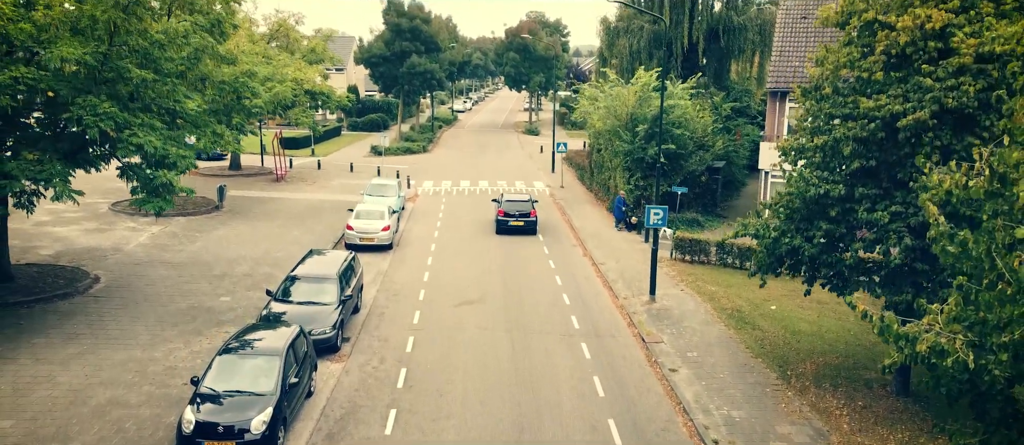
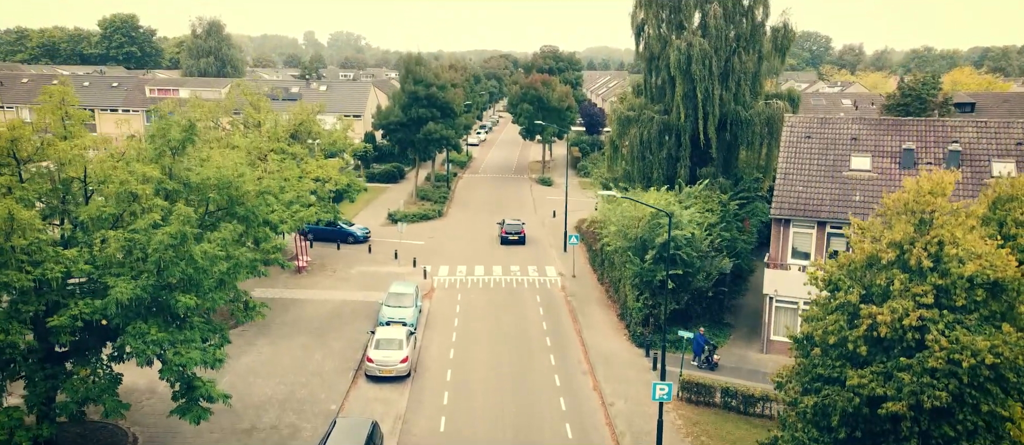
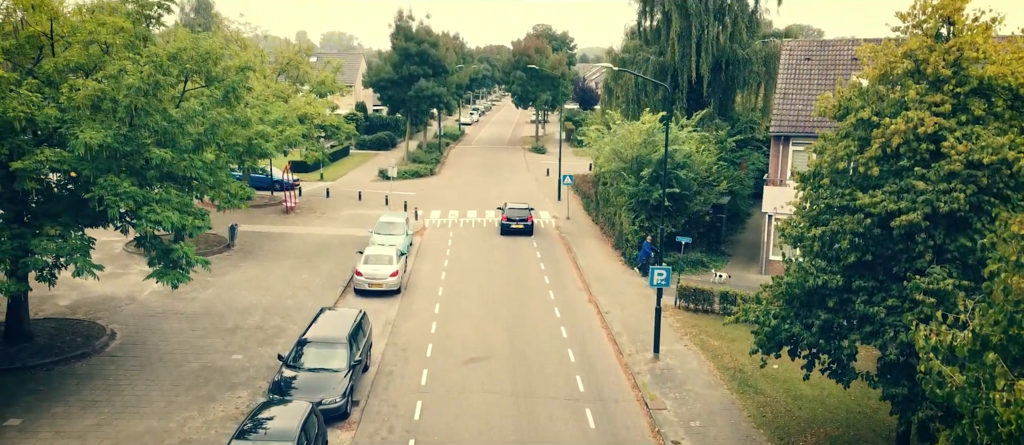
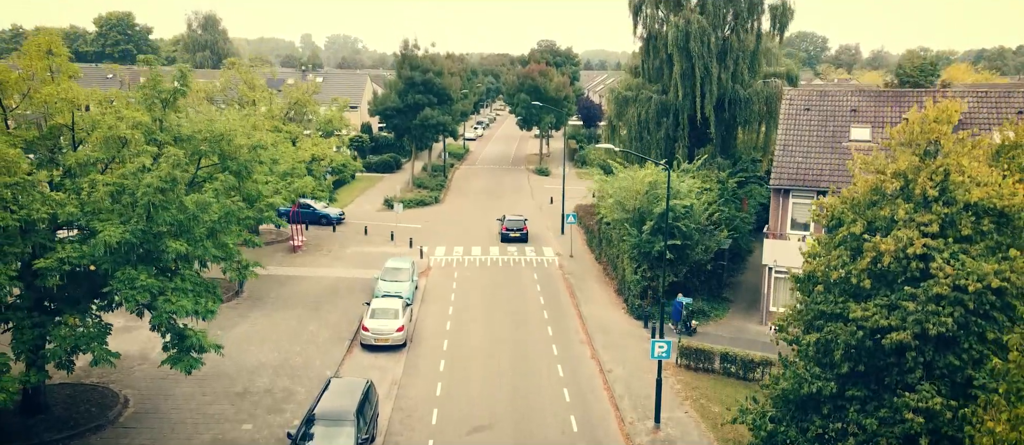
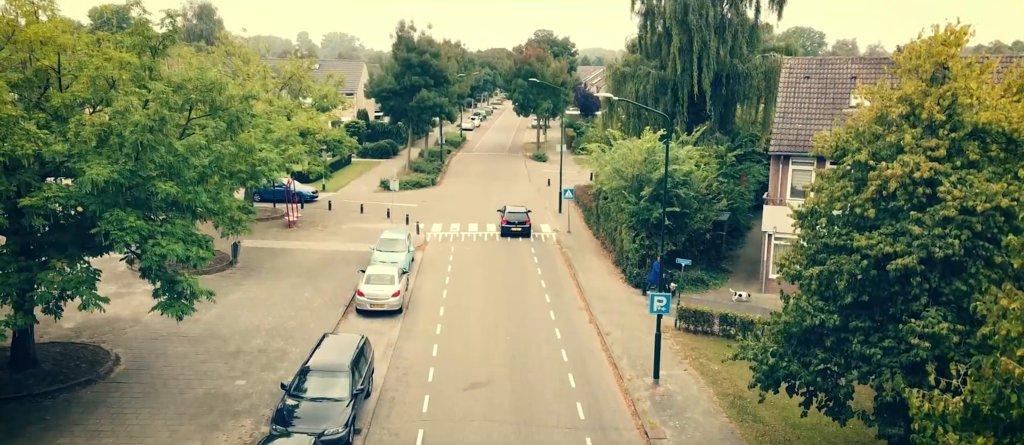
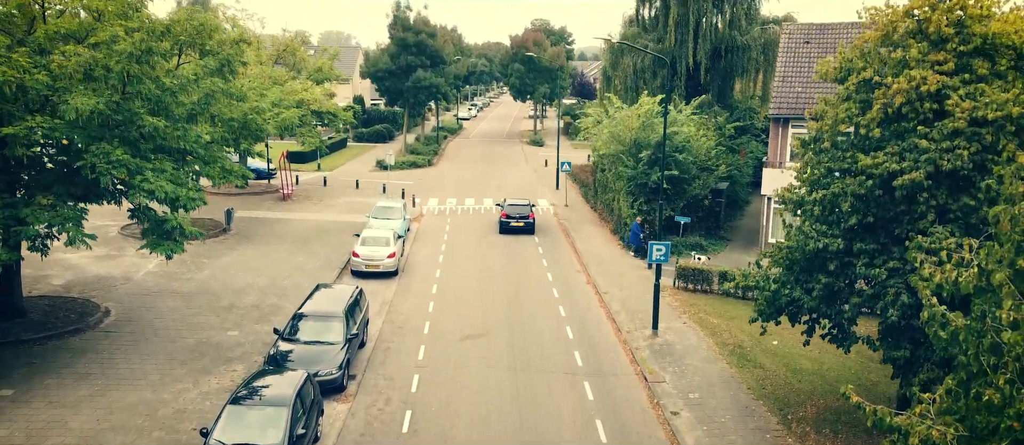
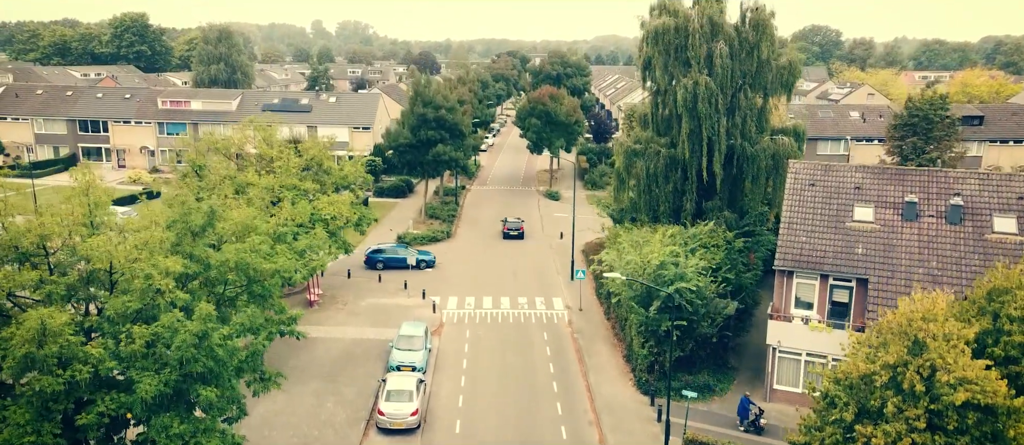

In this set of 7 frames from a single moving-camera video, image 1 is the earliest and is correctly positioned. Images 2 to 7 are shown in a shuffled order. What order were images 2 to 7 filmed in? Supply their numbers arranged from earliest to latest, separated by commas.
6, 3, 5, 4, 2, 7
